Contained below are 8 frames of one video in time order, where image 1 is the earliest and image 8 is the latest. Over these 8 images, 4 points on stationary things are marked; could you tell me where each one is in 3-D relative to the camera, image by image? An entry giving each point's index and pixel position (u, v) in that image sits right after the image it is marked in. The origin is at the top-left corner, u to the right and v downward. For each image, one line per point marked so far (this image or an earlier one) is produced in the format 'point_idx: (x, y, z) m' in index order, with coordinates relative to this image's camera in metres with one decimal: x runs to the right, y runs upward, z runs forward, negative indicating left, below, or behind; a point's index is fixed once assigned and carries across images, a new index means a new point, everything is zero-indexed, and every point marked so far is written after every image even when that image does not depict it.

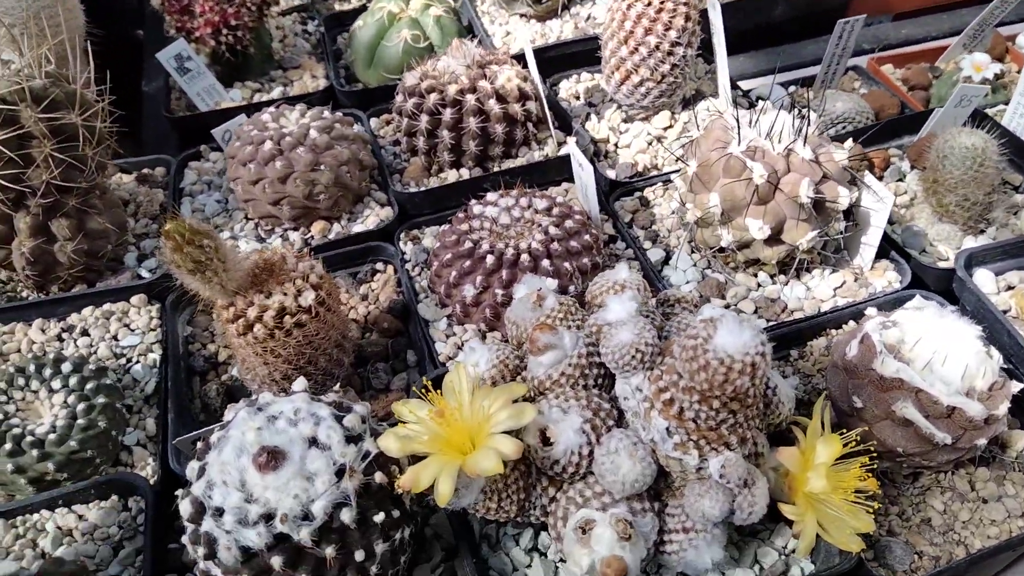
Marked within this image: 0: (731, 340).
0: (+0.2, 0.0, +0.7) m
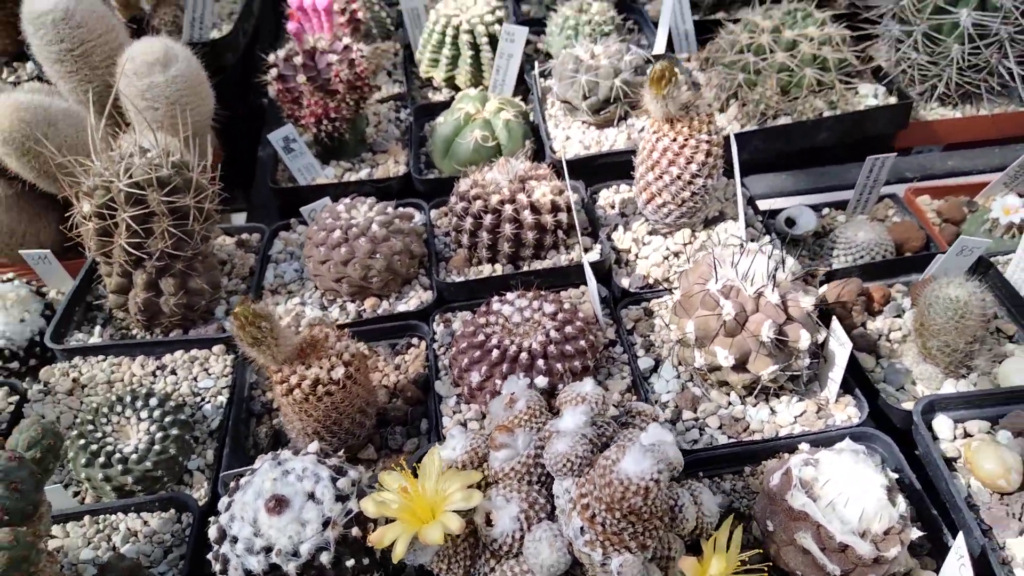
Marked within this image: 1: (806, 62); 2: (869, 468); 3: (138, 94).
0: (+0.1, -0.2, +0.9) m
1: (+0.8, +0.6, +2.0) m
2: (+0.5, -0.2, +1.1) m
3: (-0.8, +0.4, +1.8) m
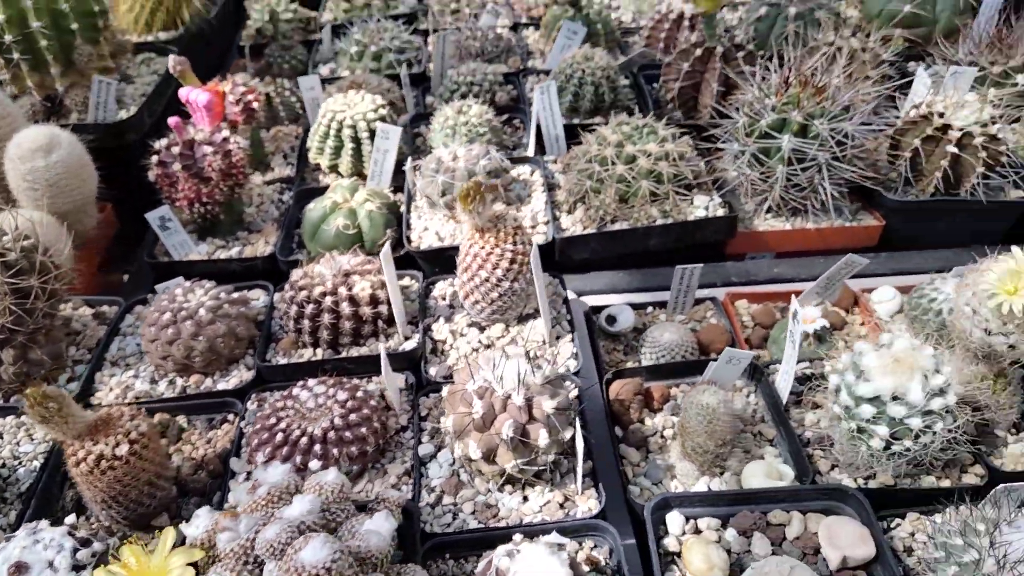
0: (-0.3, -0.4, +1.1) m
1: (+0.4, +0.3, +2.2) m
2: (+0.1, -0.4, +1.2) m
3: (-1.2, +0.3, +1.9) m
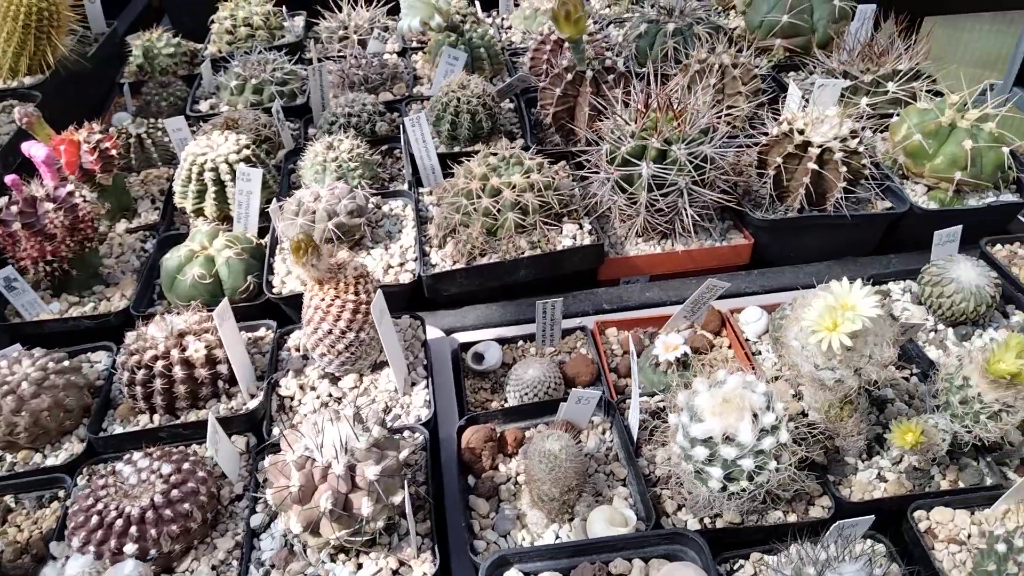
0: (-0.6, -0.5, +1.0) m
1: (0.0, +0.2, +2.2) m
2: (-0.2, -0.5, +1.2) m
3: (-1.6, +0.1, +1.8) m
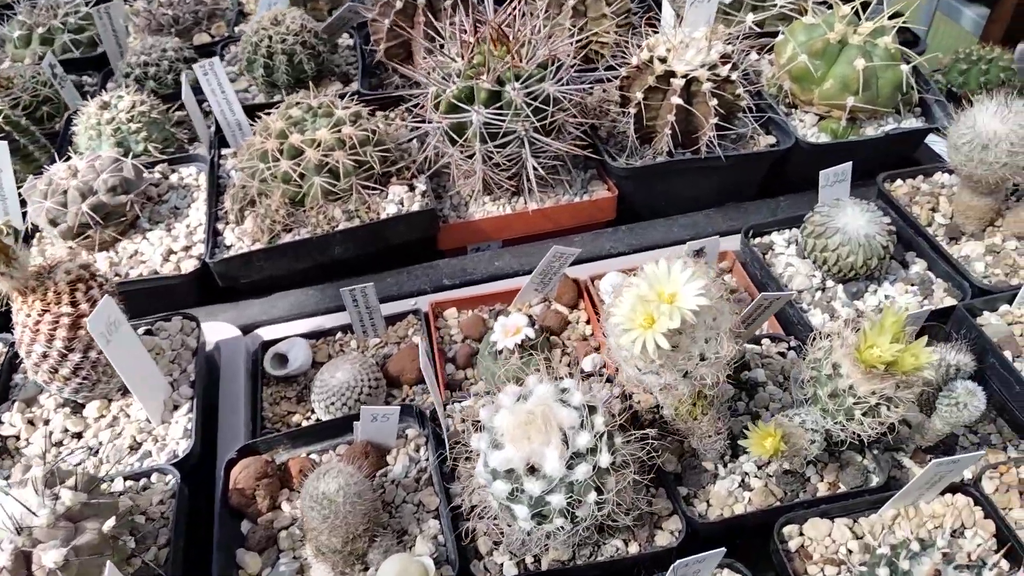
0: (-0.9, -0.6, +0.6) m
1: (-0.5, +0.3, +1.8) m
2: (-0.6, -0.6, +0.8) m
3: (-2.0, 0.0, +1.4) m
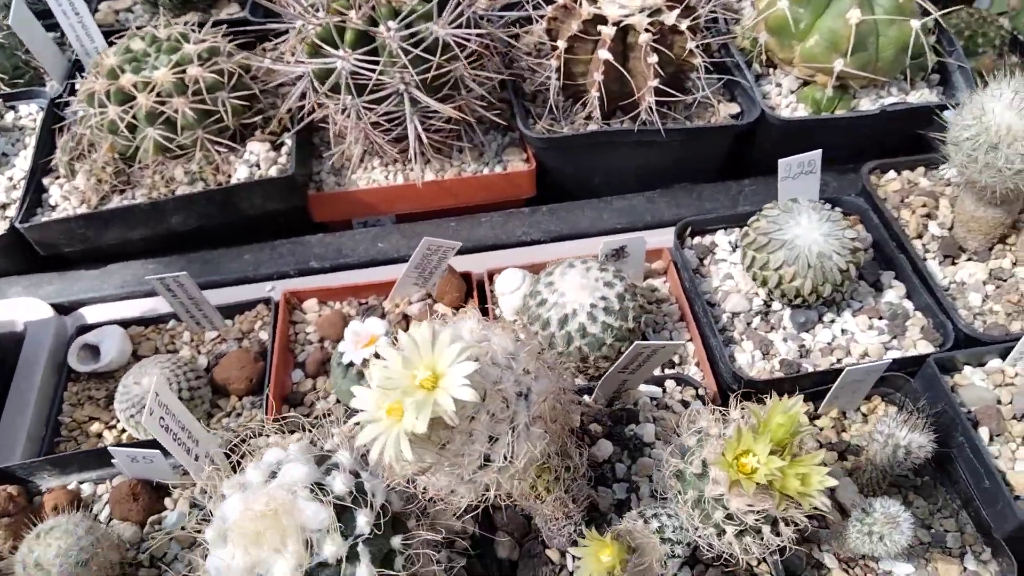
0: (-1.3, -0.6, +0.4) m
1: (-0.7, +0.3, +1.5) m
2: (-0.9, -0.6, +0.6) m
3: (-2.3, +0.1, +1.2) m
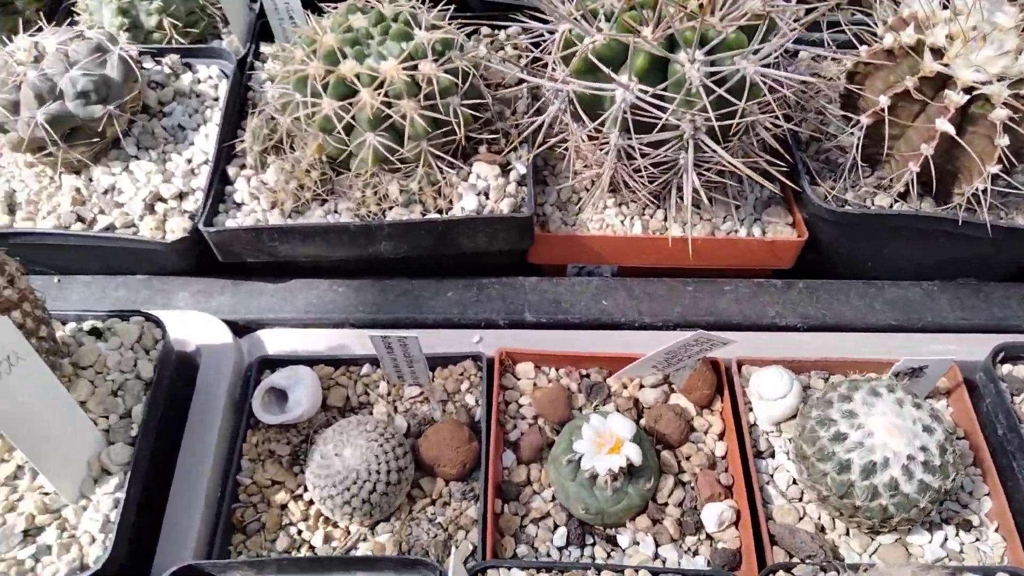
0: (-1.0, -0.7, +0.3) m
1: (-0.2, +0.2, +1.2) m
2: (-0.6, -0.7, +0.4) m
3: (-1.8, +0.3, +1.0) m
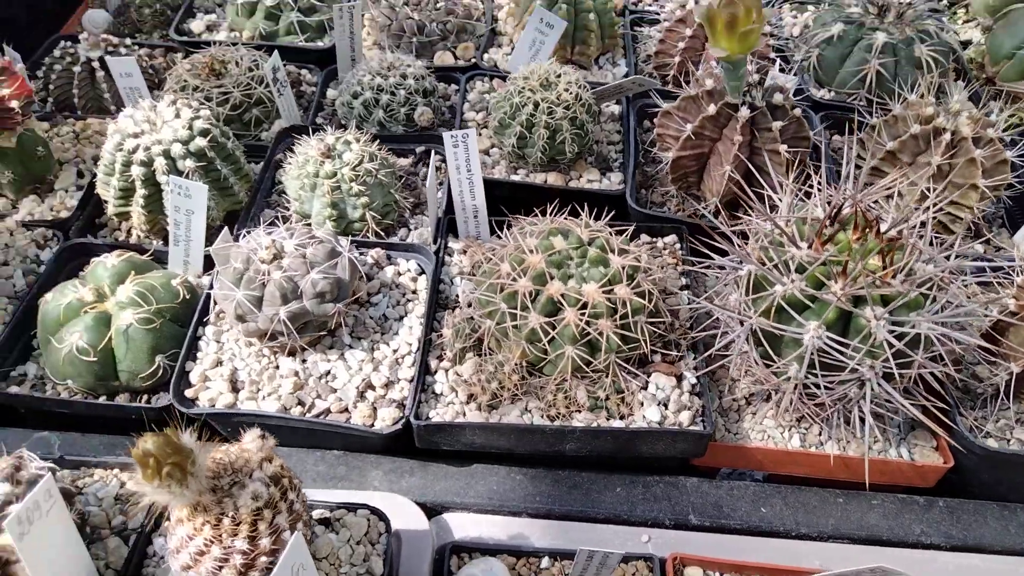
0: (-0.7, -0.8, +0.3) m
1: (+0.1, -0.1, +1.3) m
2: (-0.4, -0.9, +0.5) m
3: (-1.5, +0.1, +1.1) m
